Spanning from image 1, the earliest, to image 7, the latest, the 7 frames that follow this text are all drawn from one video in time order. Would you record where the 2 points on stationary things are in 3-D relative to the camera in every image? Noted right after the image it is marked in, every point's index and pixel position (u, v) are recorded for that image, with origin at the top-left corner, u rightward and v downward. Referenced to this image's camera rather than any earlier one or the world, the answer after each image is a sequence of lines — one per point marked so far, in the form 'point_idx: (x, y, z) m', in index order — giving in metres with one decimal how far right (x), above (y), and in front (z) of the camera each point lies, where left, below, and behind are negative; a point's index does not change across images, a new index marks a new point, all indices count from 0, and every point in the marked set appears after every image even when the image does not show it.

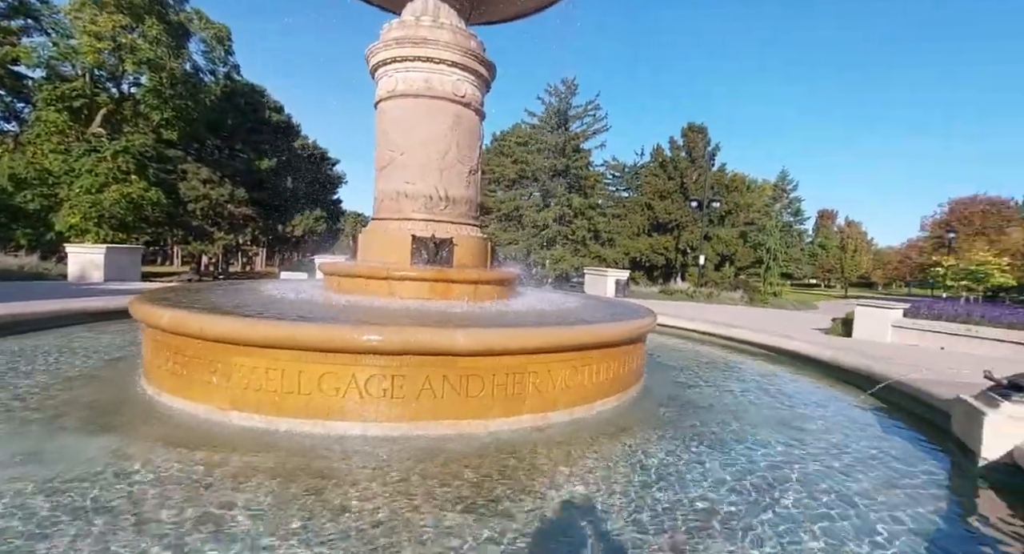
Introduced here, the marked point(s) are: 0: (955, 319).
0: (+12.4, -1.2, +12.6) m
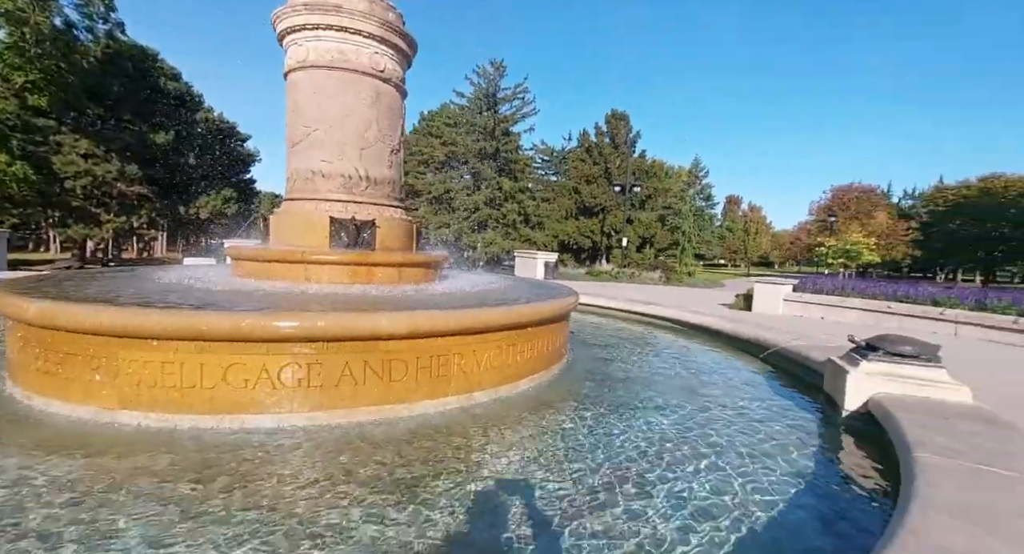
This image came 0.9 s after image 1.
0: (+10.3, -0.5, +14.4) m
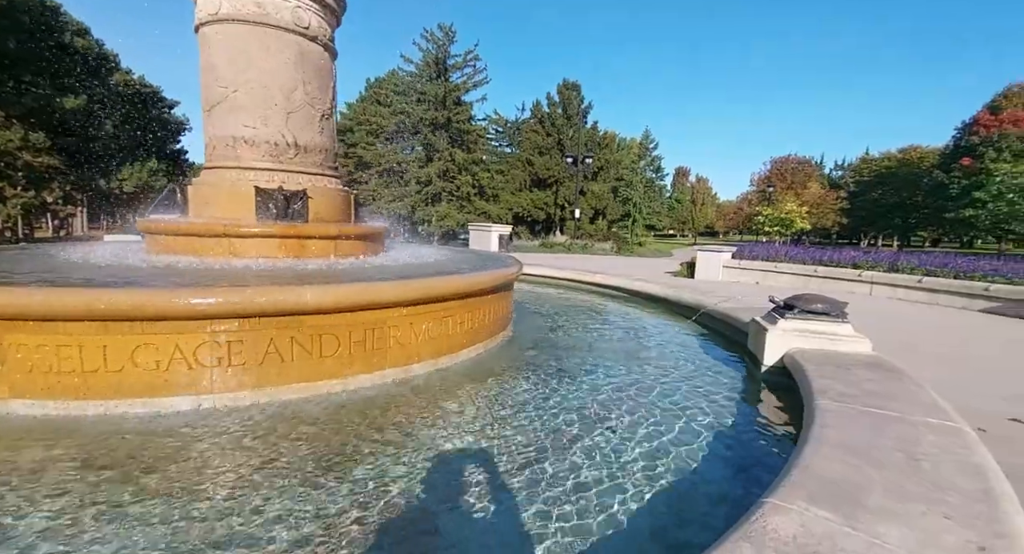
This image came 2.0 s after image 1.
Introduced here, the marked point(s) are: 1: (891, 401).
0: (+8.7, +0.6, +15.3) m
1: (+2.3, -0.7, +2.7) m
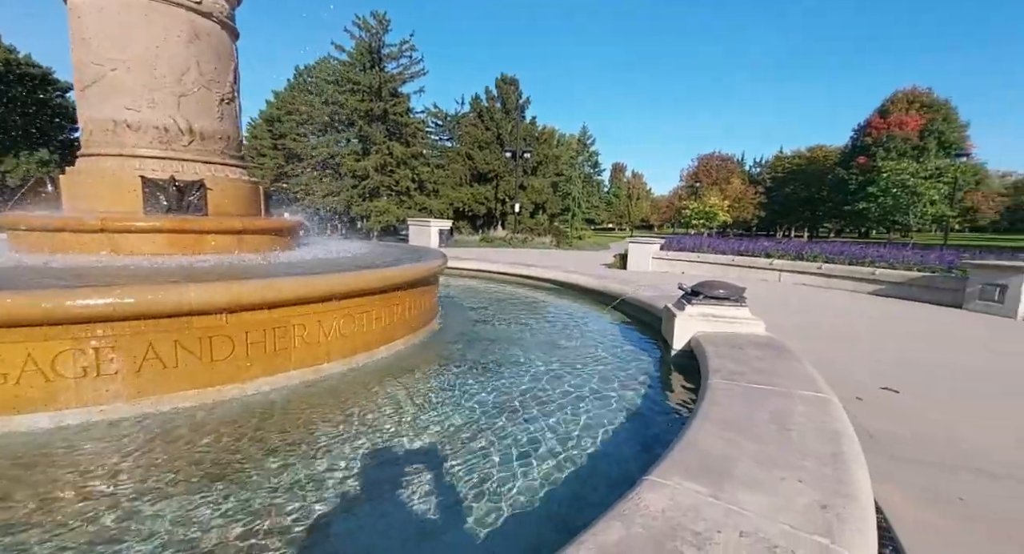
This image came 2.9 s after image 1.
0: (+6.5, +0.9, +16.2) m
1: (+1.7, -0.6, +2.9) m
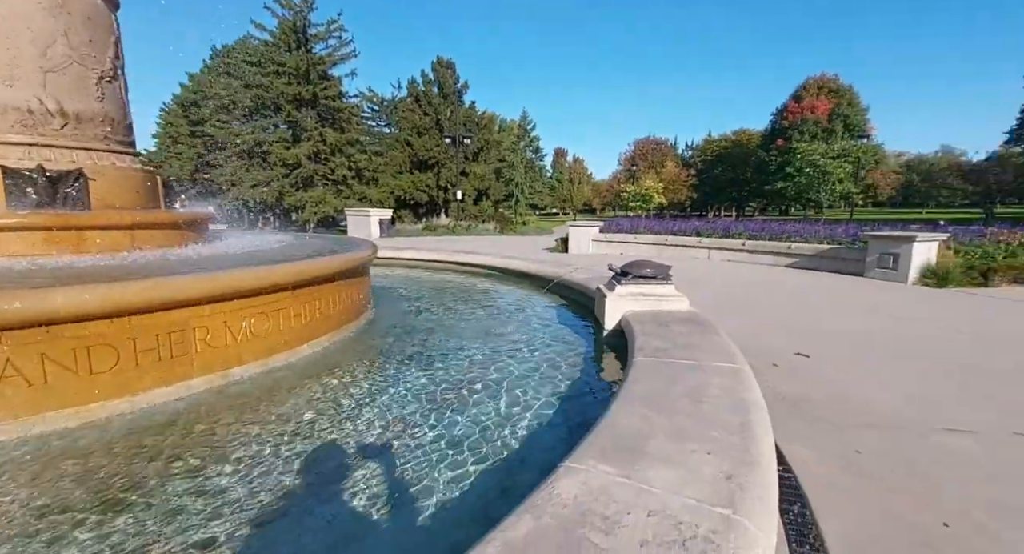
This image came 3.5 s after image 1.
0: (+4.4, +1.7, +16.7) m
1: (+1.2, -0.5, +3.0) m
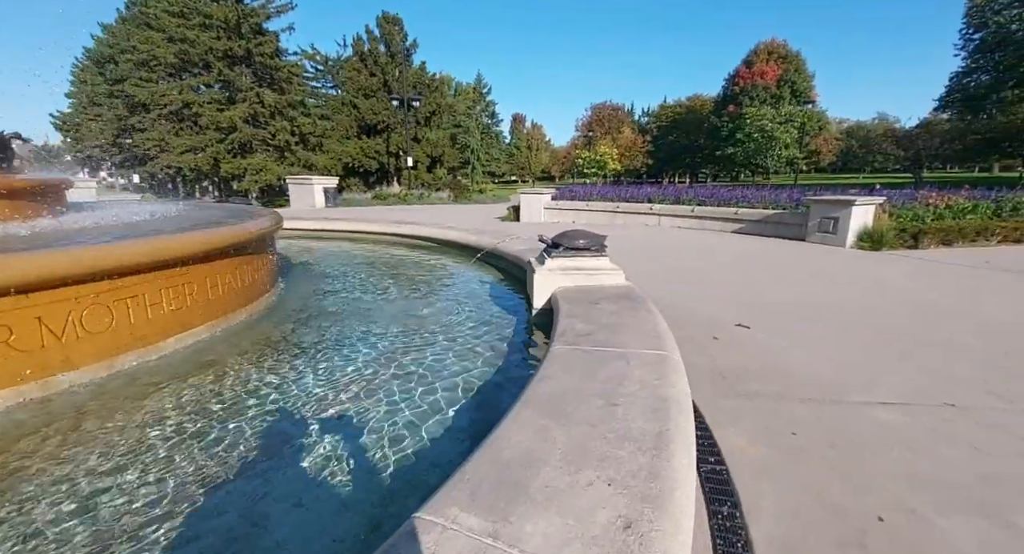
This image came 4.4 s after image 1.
0: (+2.6, +2.8, +16.3) m
1: (+0.6, -0.3, +2.6) m
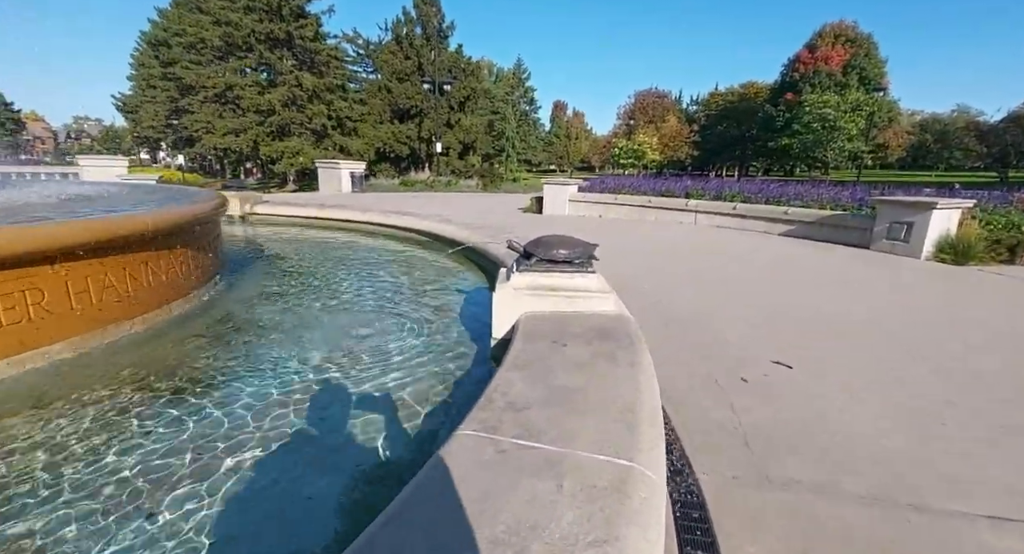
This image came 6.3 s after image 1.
0: (+3.4, +2.8, +15.0) m
1: (+0.2, -0.5, +1.6) m
